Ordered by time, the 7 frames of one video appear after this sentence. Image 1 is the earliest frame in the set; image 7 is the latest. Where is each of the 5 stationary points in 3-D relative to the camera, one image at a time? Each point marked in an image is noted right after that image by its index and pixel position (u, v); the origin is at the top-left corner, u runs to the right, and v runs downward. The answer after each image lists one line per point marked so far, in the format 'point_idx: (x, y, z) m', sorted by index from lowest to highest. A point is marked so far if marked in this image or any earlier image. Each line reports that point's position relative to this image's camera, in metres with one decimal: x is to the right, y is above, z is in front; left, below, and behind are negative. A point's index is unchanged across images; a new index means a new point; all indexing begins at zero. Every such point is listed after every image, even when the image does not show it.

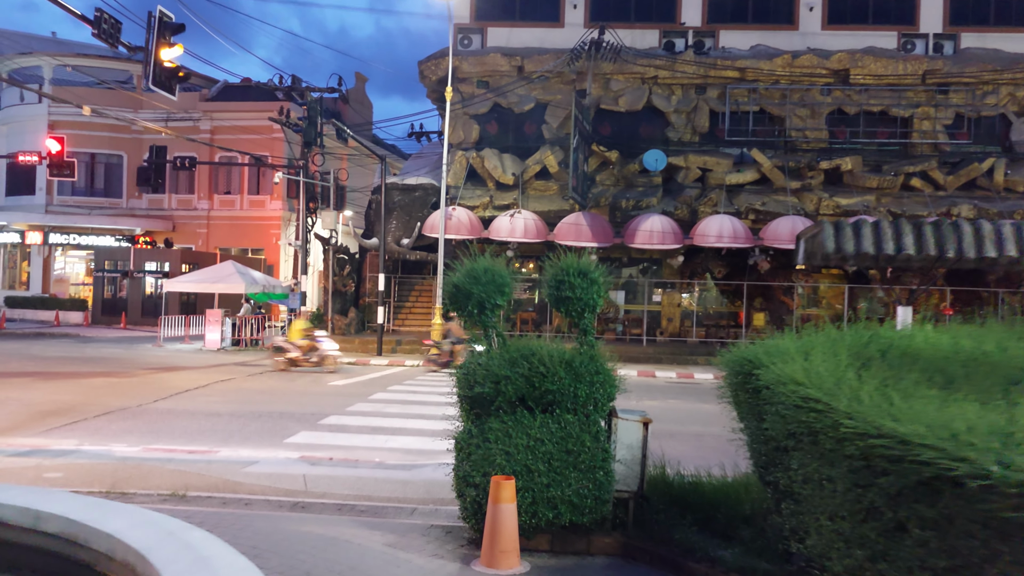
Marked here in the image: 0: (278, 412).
0: (-3.7, -2.0, +13.3) m
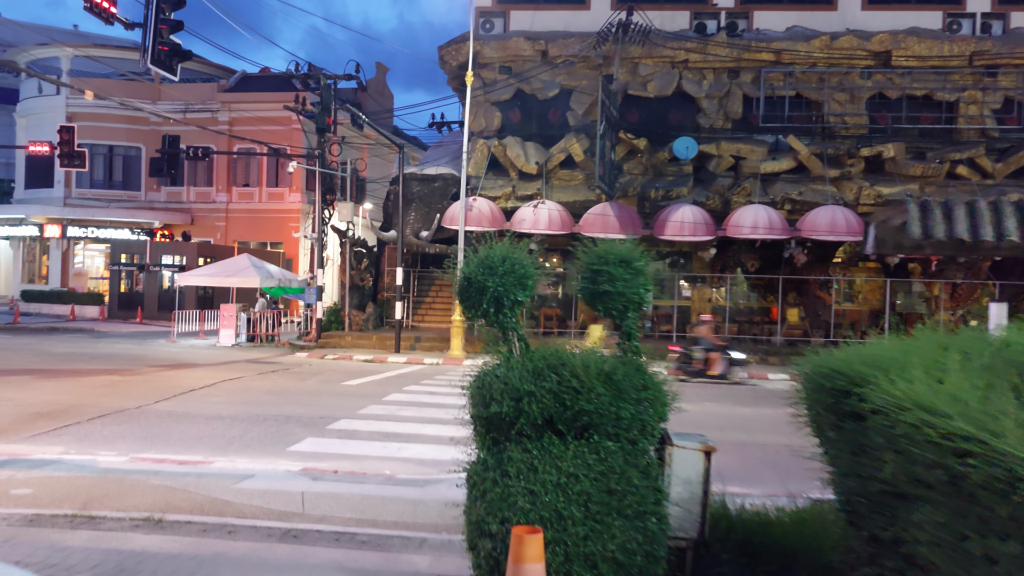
0: (-3.3, -1.9, +12.3) m
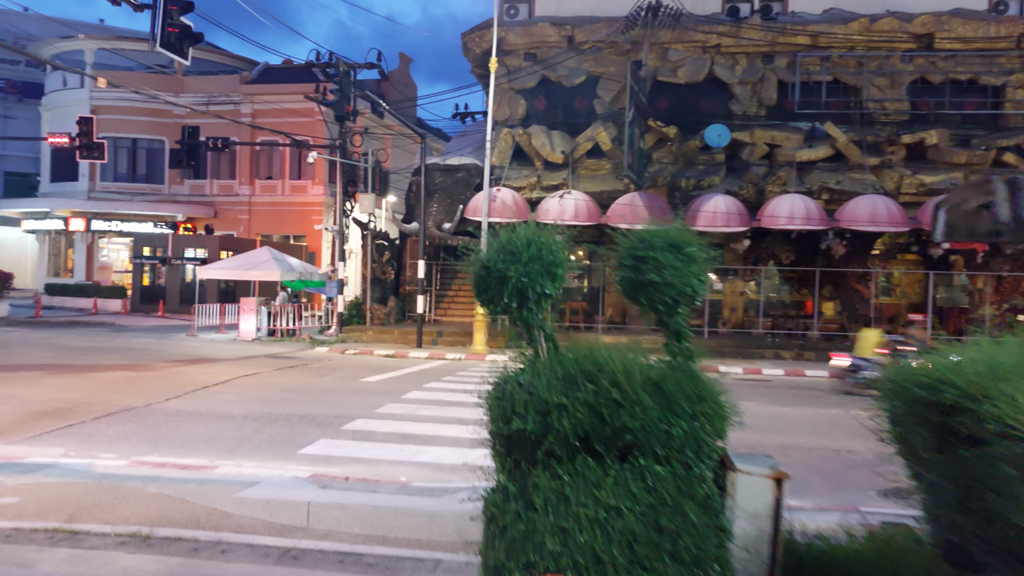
0: (-3.0, -1.8, +11.7) m
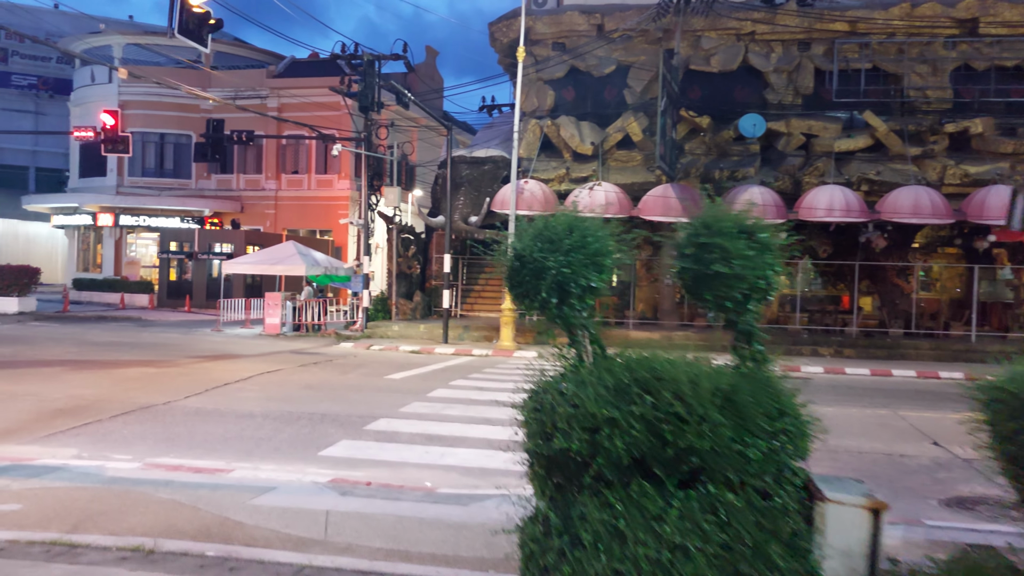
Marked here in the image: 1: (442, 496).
0: (-2.6, -1.7, +11.3) m
1: (-0.6, -1.8, +7.3) m
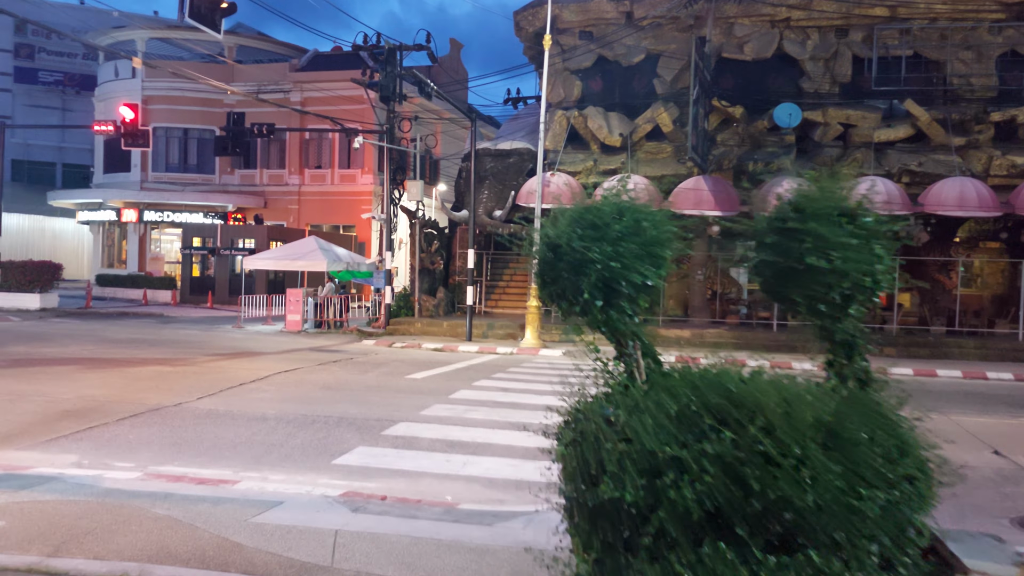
0: (-2.2, -1.7, +10.7) m
1: (-0.4, -1.8, +6.6) m
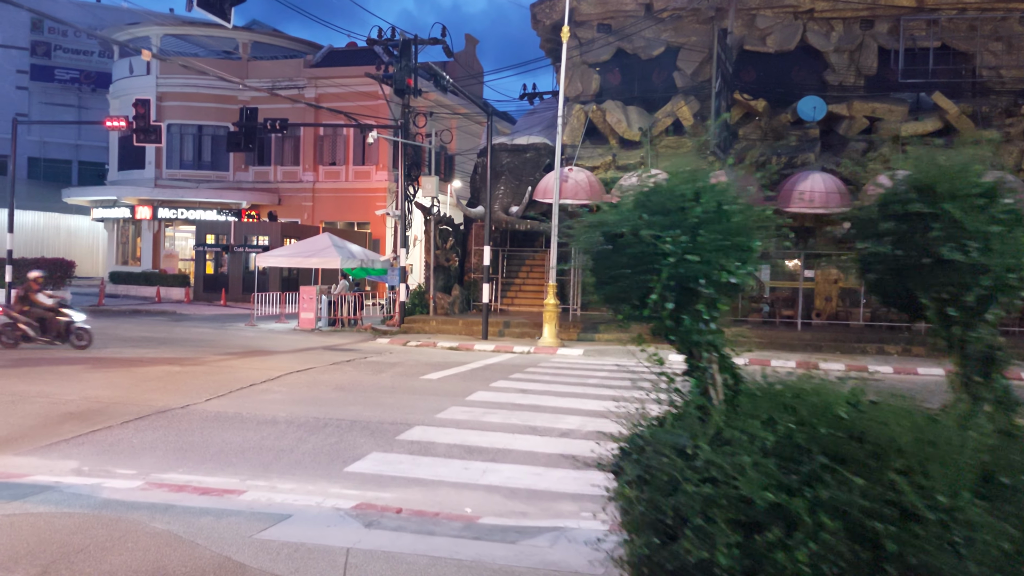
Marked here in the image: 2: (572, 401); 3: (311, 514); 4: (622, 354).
0: (-2.0, -1.6, +10.3) m
1: (-0.2, -1.8, +6.2) m
2: (+0.9, -1.6, +12.0) m
3: (-1.6, -1.7, +6.4) m
4: (+2.5, -1.5, +19.3) m
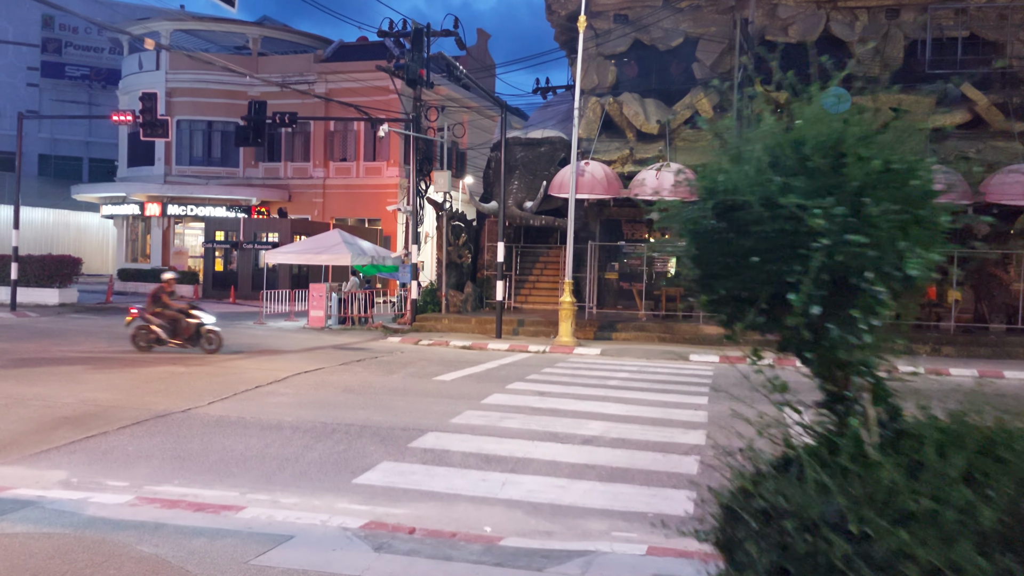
0: (-1.8, -1.6, +9.7) m
1: (0.0, -1.8, +5.6) m
2: (+1.1, -1.6, +11.4) m
3: (-1.4, -1.7, +5.8) m
4: (+2.9, -1.5, +18.6) m
